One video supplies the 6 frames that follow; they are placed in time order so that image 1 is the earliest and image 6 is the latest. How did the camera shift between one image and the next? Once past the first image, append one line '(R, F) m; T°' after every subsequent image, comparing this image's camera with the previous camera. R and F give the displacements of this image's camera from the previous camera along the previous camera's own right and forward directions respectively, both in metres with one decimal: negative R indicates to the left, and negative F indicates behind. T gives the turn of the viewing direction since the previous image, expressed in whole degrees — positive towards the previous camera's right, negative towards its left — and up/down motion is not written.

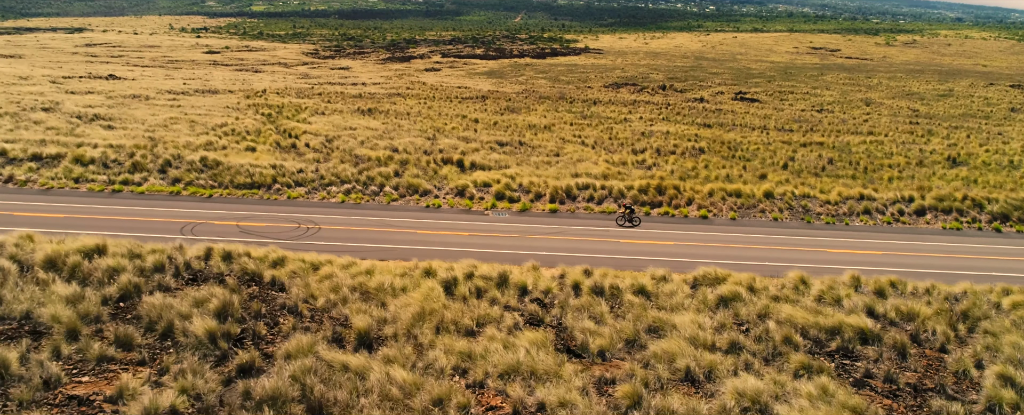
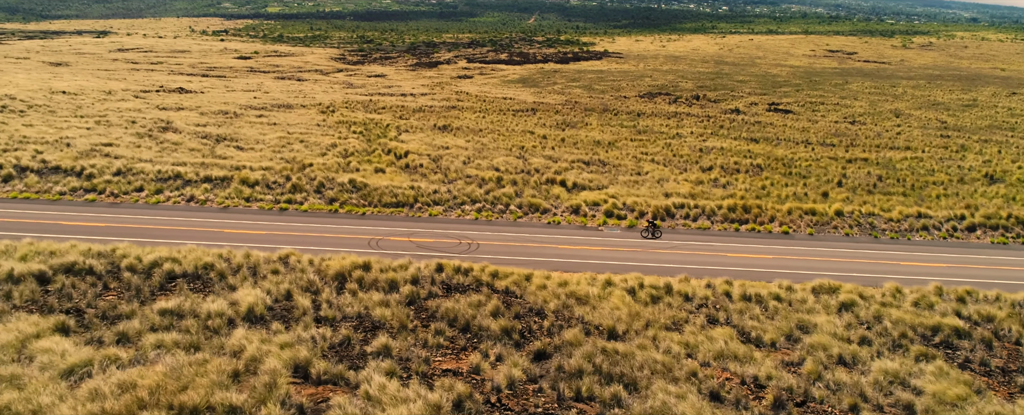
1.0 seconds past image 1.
(-2.6, -2.9) m; -1°
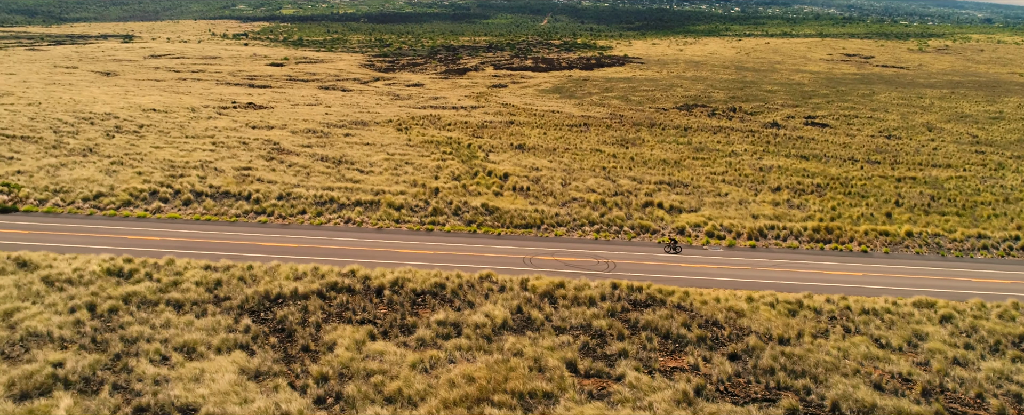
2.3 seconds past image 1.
(-3.2, -3.2) m; -1°
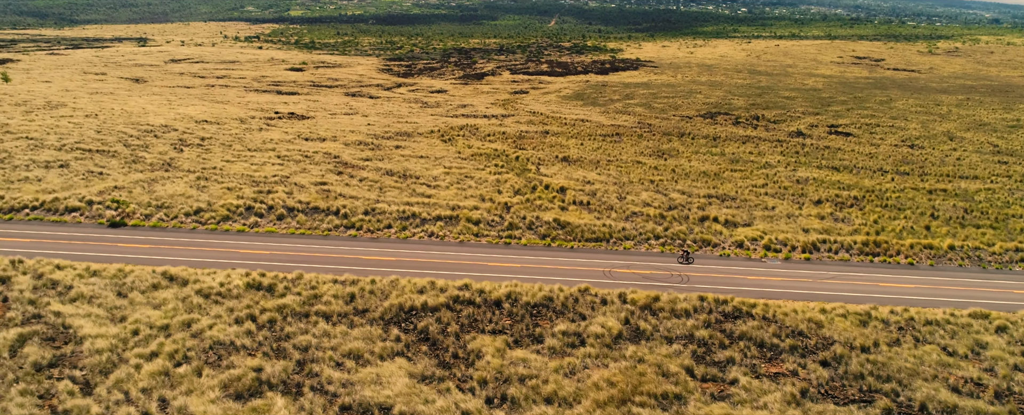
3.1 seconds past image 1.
(-2.2, -1.9) m; 0°
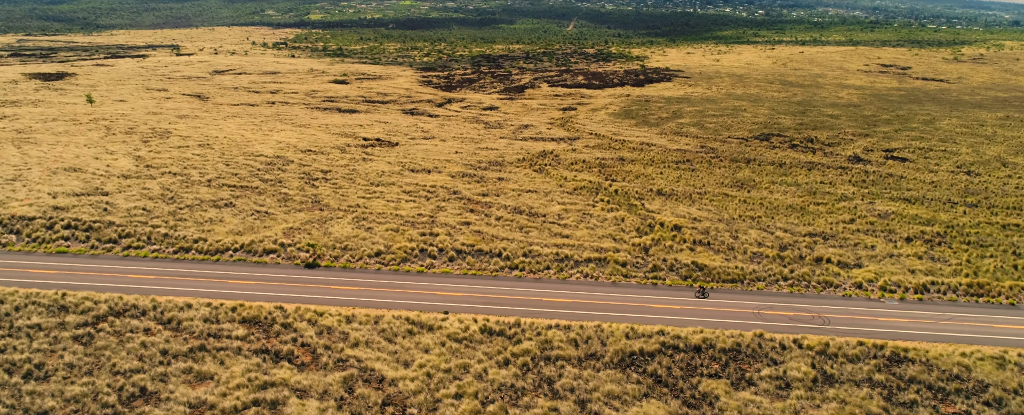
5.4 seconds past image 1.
(-5.2, -3.8) m; -1°
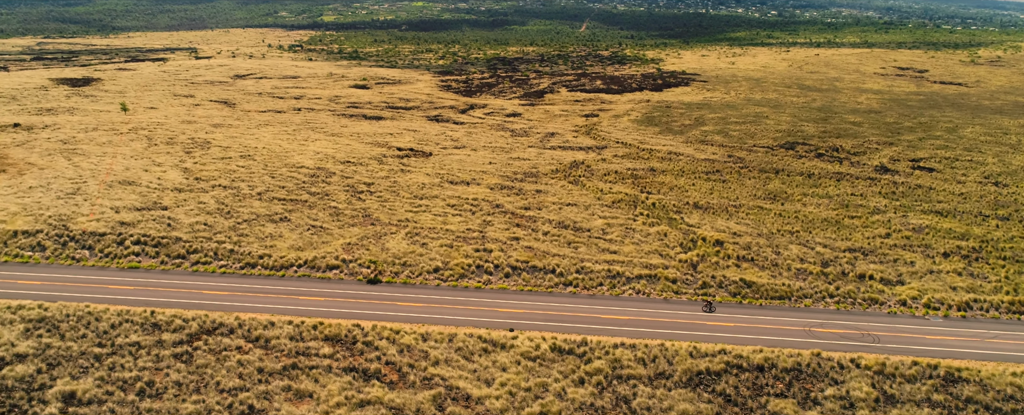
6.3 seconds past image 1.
(-1.8, -1.2) m; -1°
